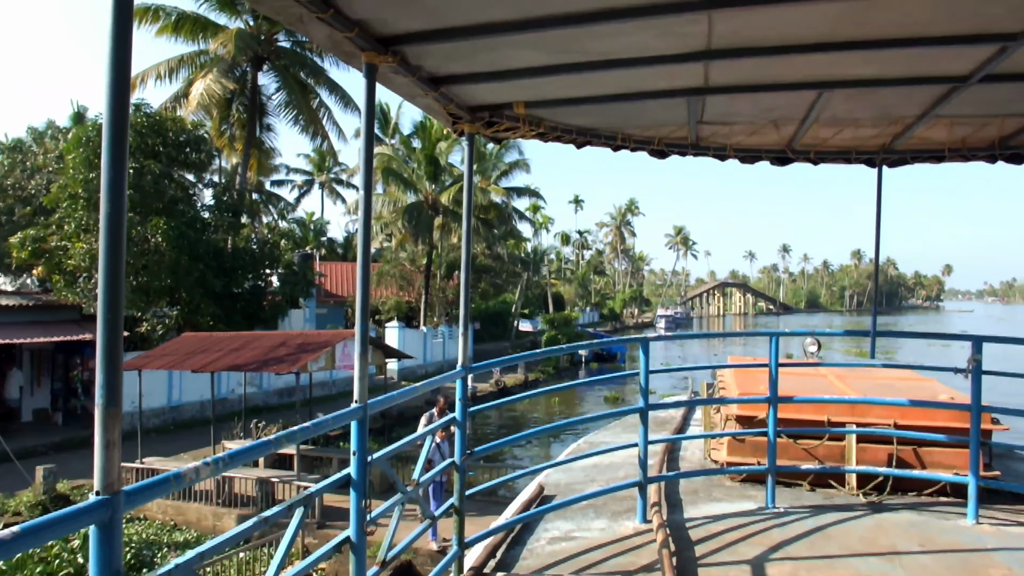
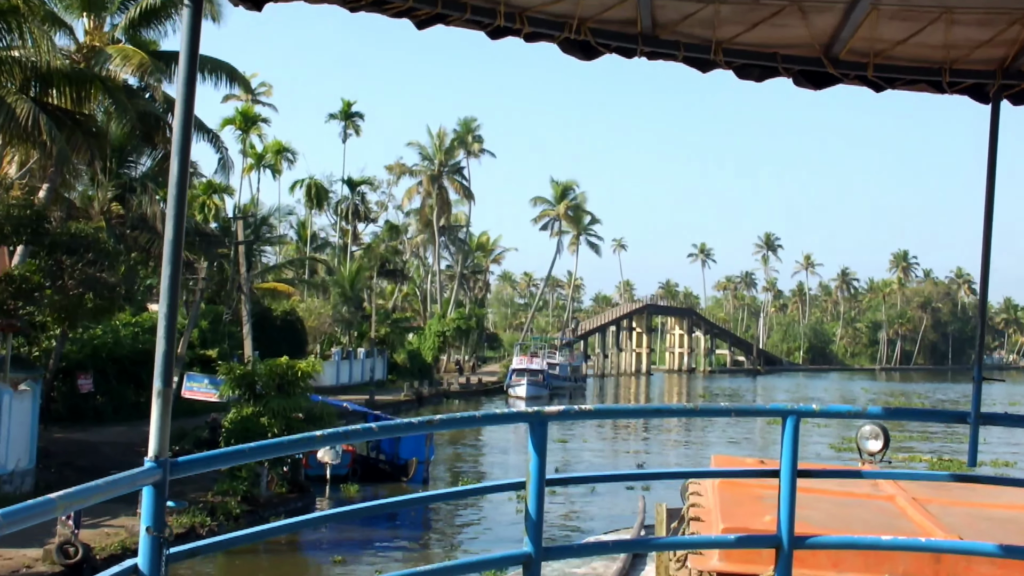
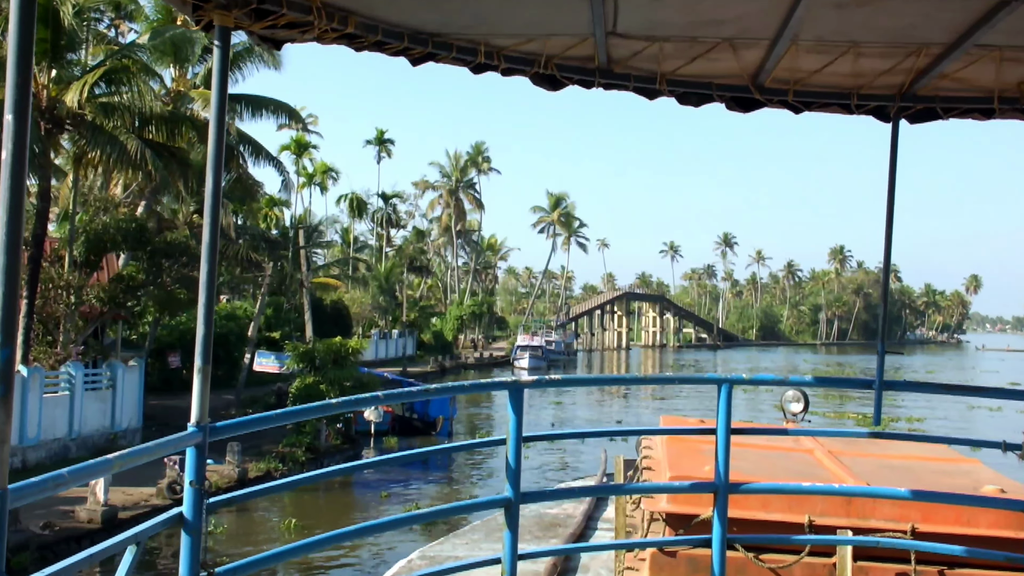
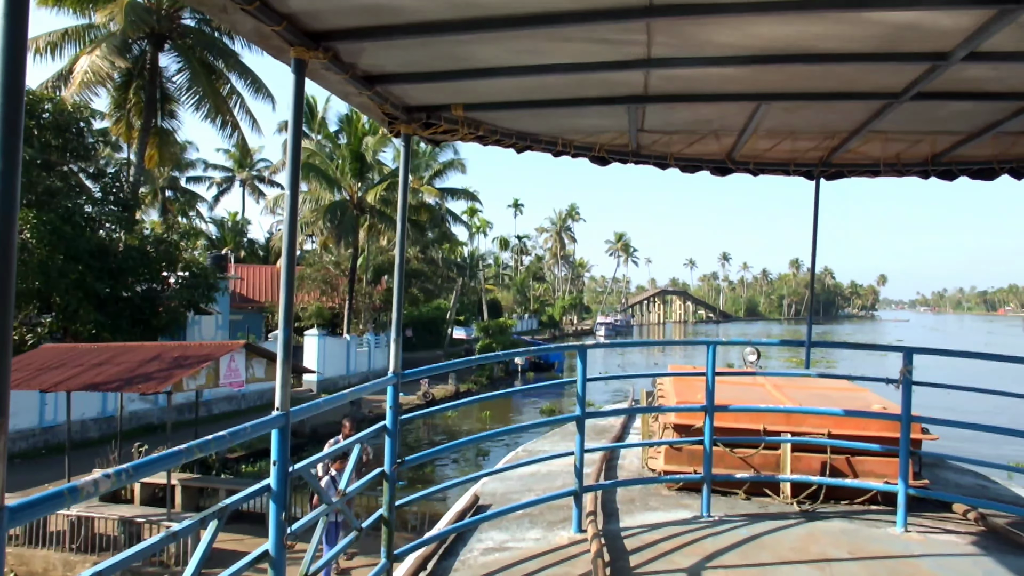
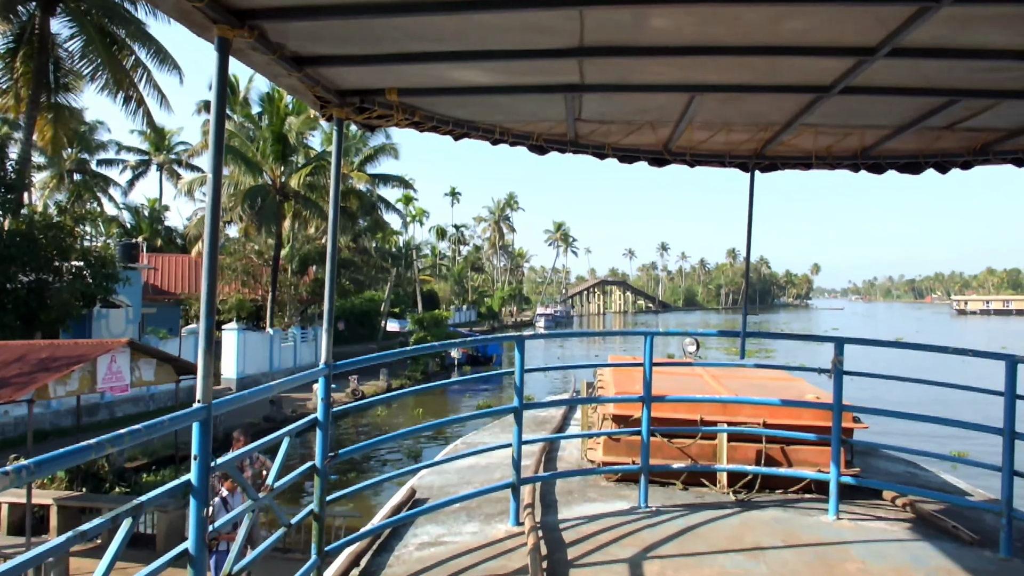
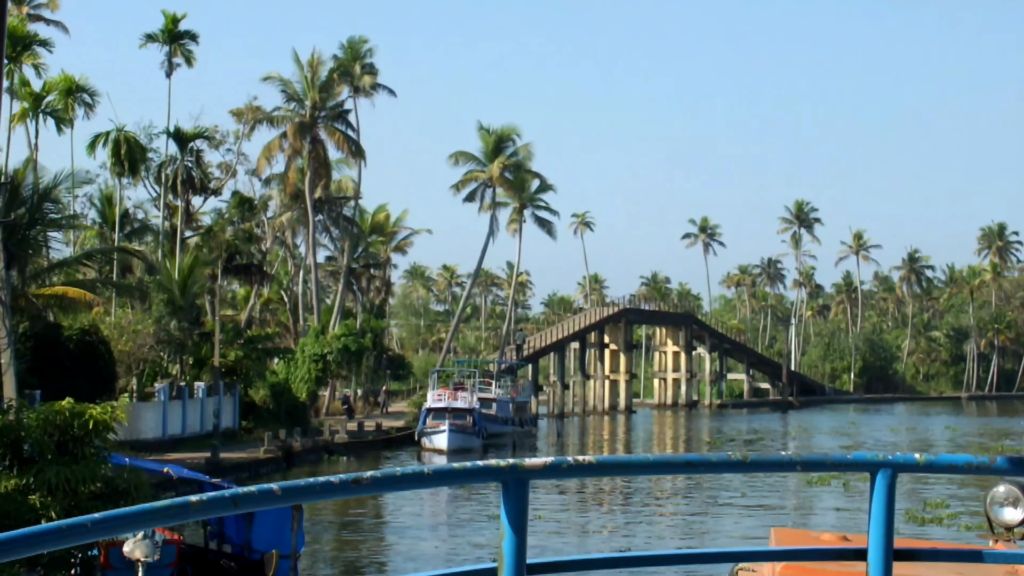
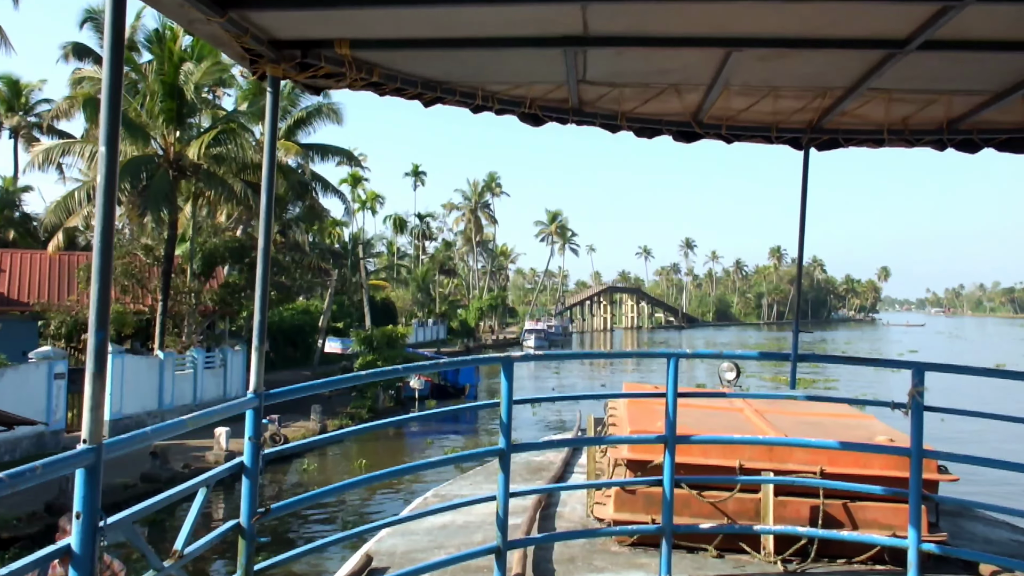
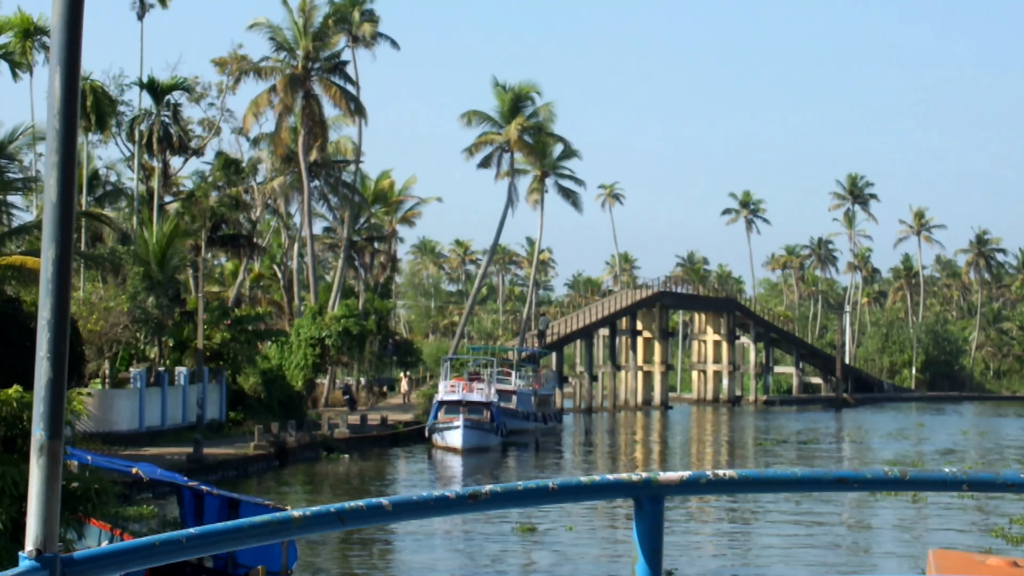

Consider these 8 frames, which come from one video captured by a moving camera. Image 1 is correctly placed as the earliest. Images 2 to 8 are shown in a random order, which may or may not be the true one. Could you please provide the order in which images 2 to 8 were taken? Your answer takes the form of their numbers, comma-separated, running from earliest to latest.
4, 5, 7, 3, 2, 6, 8
